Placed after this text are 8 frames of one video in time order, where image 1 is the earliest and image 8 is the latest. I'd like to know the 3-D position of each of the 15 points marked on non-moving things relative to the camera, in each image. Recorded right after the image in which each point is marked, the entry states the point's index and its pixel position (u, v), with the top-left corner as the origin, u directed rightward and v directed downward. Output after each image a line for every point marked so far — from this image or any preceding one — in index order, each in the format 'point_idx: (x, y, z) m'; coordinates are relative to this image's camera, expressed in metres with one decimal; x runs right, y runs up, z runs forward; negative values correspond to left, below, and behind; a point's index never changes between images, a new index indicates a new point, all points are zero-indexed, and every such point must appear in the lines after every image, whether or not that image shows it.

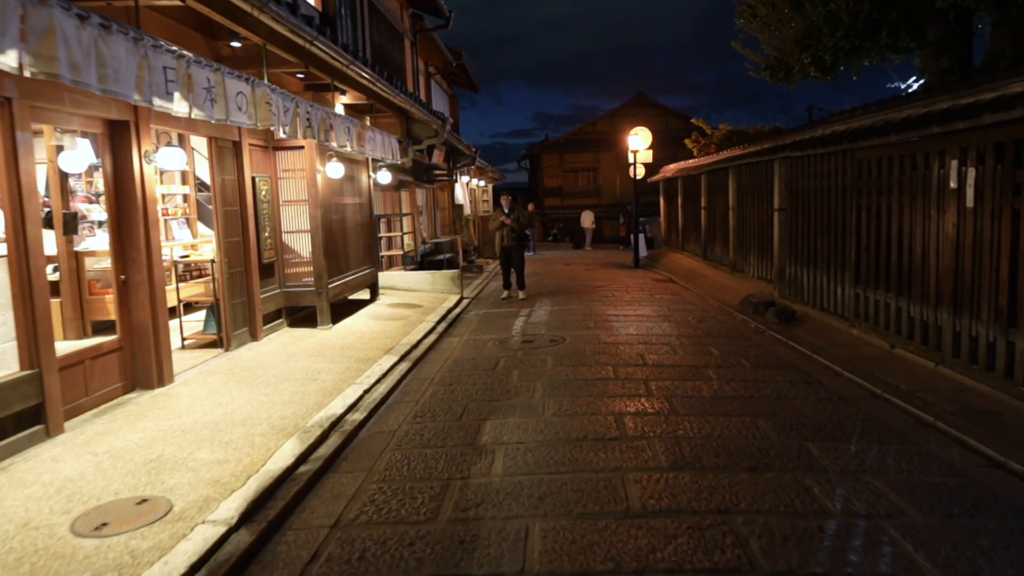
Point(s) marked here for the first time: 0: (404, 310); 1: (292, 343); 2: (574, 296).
0: (-2.1, -0.5, +12.3) m
1: (-3.1, -0.8, +9.1) m
2: (+1.4, -0.2, +14.7) m
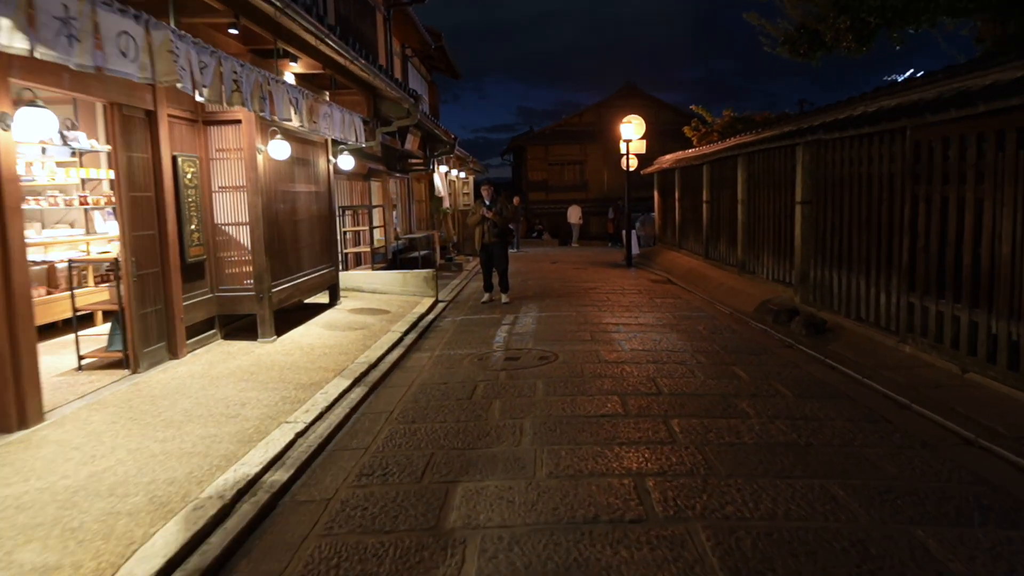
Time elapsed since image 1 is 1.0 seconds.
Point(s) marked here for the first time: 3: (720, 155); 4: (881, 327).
0: (-2.4, -0.5, +10.6) m
1: (-3.3, -0.8, +7.3) m
2: (+1.0, -0.3, +13.0) m
3: (+4.7, +3.0, +14.4) m
4: (+4.8, -0.5, +8.4) m
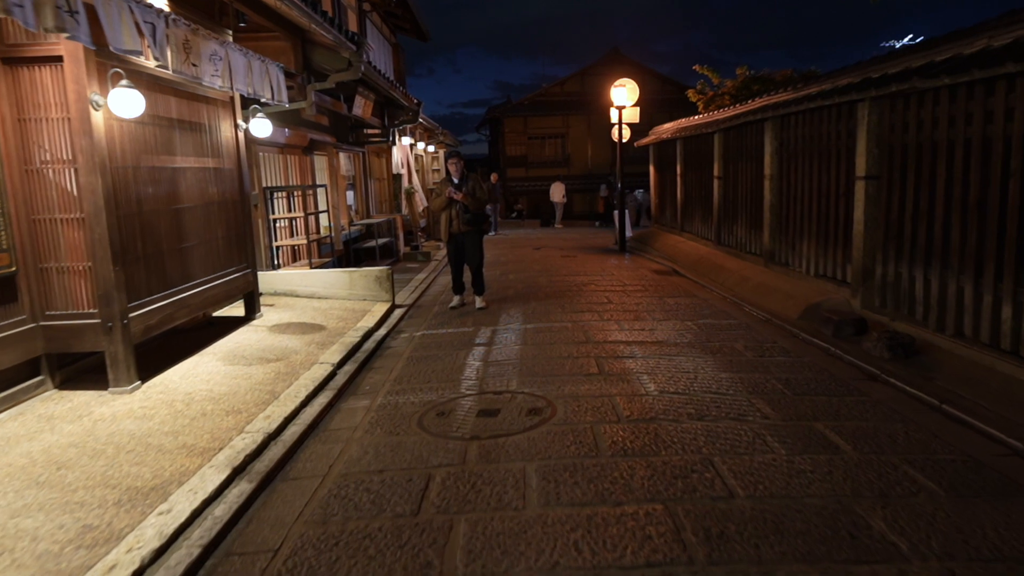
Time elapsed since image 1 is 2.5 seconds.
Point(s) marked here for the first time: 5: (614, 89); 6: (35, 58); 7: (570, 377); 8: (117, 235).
0: (-2.7, -0.6, +7.9) m
1: (-3.5, -1.1, +4.6) m
2: (+0.6, -0.2, +10.4) m
3: (+4.2, +3.1, +11.8) m
4: (+4.6, -0.6, +6.0) m
5: (+2.9, +5.5, +17.9) m
6: (-3.9, +1.9, +5.2) m
7: (+0.6, -0.9, +6.3) m
8: (-3.5, +0.5, +5.6) m
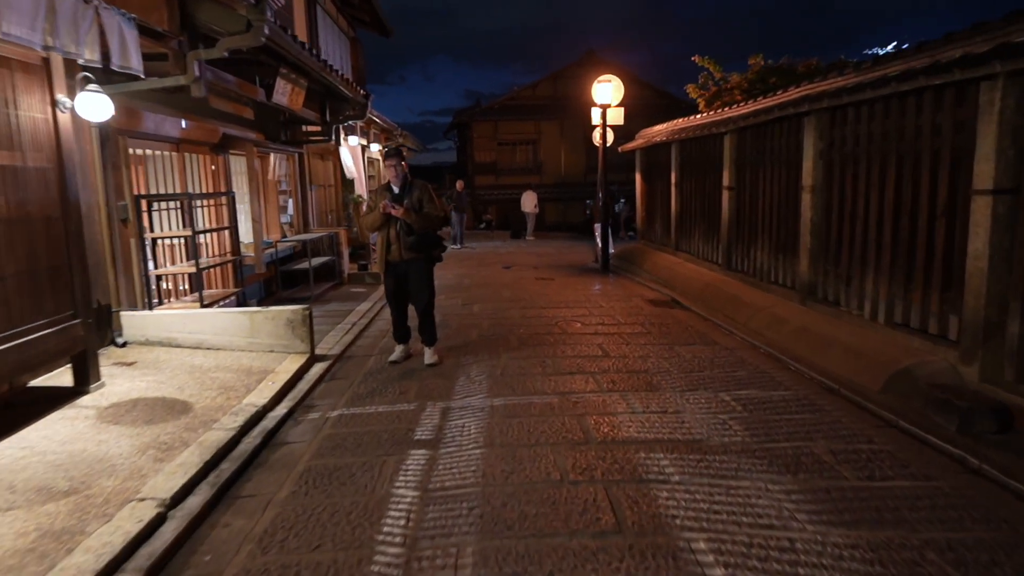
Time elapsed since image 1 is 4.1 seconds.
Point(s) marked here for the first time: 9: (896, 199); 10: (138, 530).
0: (-3.0, -1.2, +5.0) m
1: (-3.7, -1.6, +1.7) m
2: (+0.2, -0.8, +7.7) m
3: (+3.7, +2.5, +9.3) m
4: (+4.3, -1.1, +3.4) m
5: (+2.1, +4.9, +15.3) m
6: (-4.1, +1.4, +2.3) m
7: (+0.3, -1.4, +3.5) m
8: (-3.7, -0.1, +2.7) m
9: (+4.3, +1.0, +7.1) m
10: (-2.2, -1.4, +3.8) m
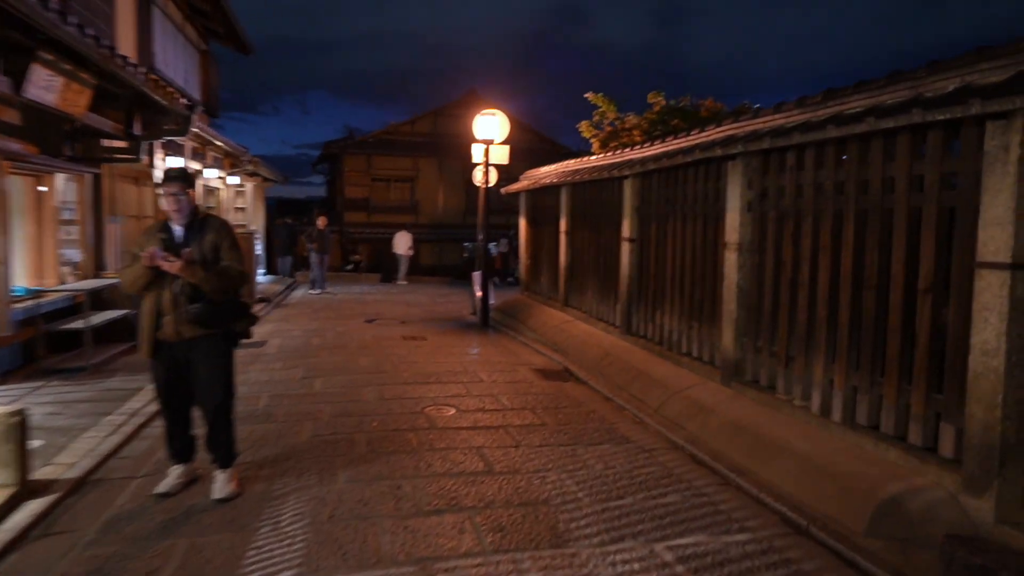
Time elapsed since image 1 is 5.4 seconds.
0: (-3.7, -1.7, +2.0) m
1: (-3.8, -1.9, -1.4) m
2: (-1.1, -1.6, +5.3) m
3: (+2.0, +1.6, +7.7) m
4: (+3.8, -1.7, +1.8) m
5: (-0.6, +3.6, +13.5) m
6: (-4.3, +1.0, -0.6) m
7: (-0.2, -1.9, +1.2) m
8: (-4.0, -0.4, -0.3) m
9: (+3.0, +0.2, +5.6) m
10: (-2.7, -1.9, +1.0) m
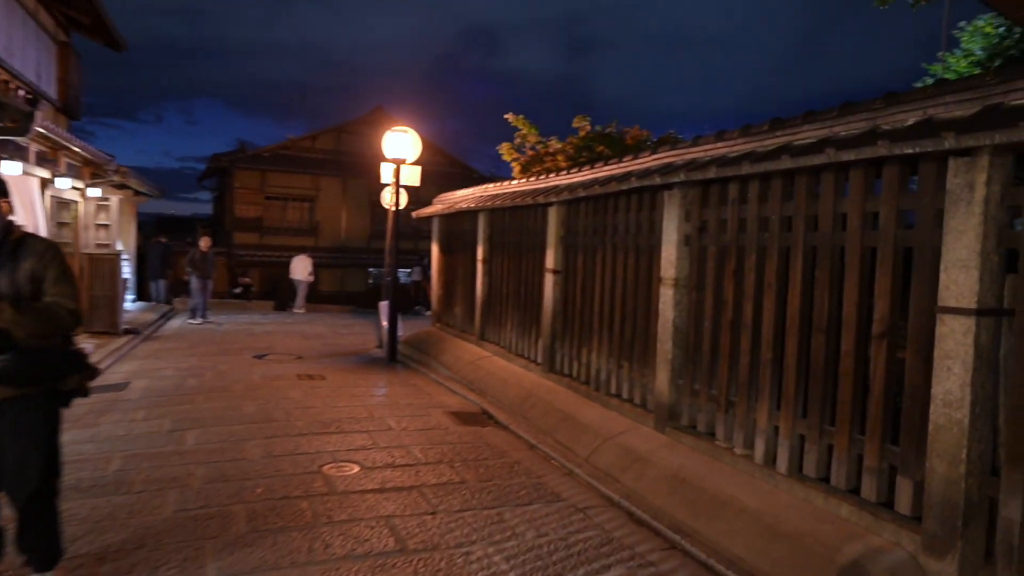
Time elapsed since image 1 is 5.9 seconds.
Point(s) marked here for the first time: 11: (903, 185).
0: (-3.8, -1.8, +0.6) m
1: (-3.3, -1.9, -2.8) m
2: (-1.7, -1.8, +4.2) m
3: (+1.1, +1.2, +7.2) m
4: (+3.7, -1.9, +1.5) m
5: (-2.4, +3.0, +12.6) m
6: (-3.9, +1.0, -2.0) m
7: (-0.2, -2.0, +0.3) m
8: (-3.7, -0.5, -1.7) m
9: (+2.4, -0.1, +5.2) m
10: (-2.6, -1.9, -0.3) m
11: (+2.9, +0.7, +4.7) m
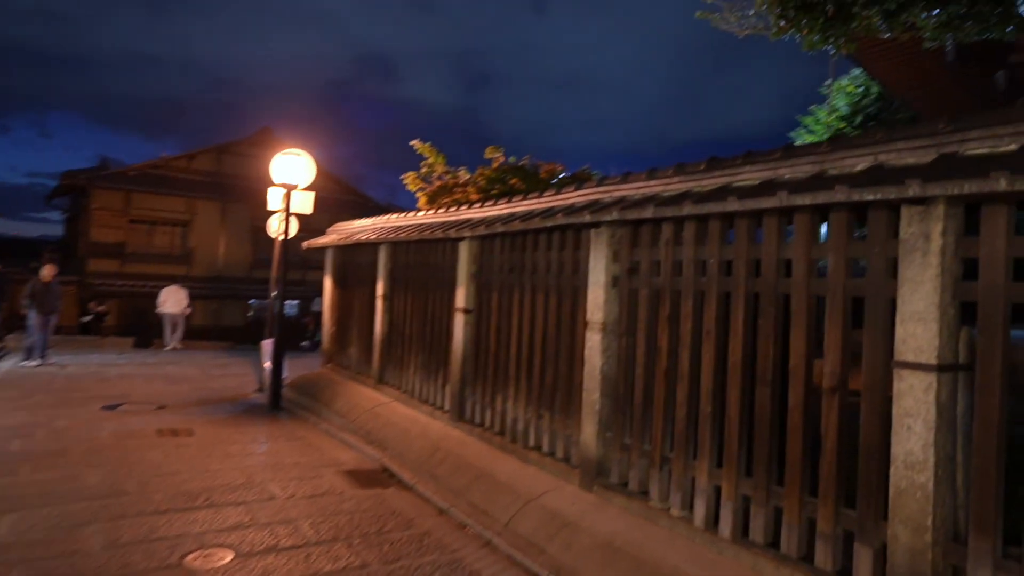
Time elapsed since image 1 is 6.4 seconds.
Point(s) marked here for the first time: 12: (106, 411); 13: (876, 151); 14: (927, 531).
0: (-3.5, -1.9, -0.9) m
1: (-2.5, -1.8, -4.1) m
2: (-2.1, -2.1, +3.0) m
3: (+0.2, +0.7, +6.6) m
4: (+3.7, -2.1, +1.3) m
5: (-4.2, +2.3, +11.4) m
6: (-3.2, +1.1, -3.3) m
7: (+0.1, -2.1, -0.6) m
8: (-3.0, -0.4, -3.0) m
9: (+1.8, -0.5, +4.8) m
10: (-2.2, -2.0, -1.6) m
11: (+2.4, +0.4, +4.4) m
12: (-6.2, -1.9, +9.8) m
13: (+2.4, +0.9, +4.3) m
14: (+2.5, -1.4, +3.6) m
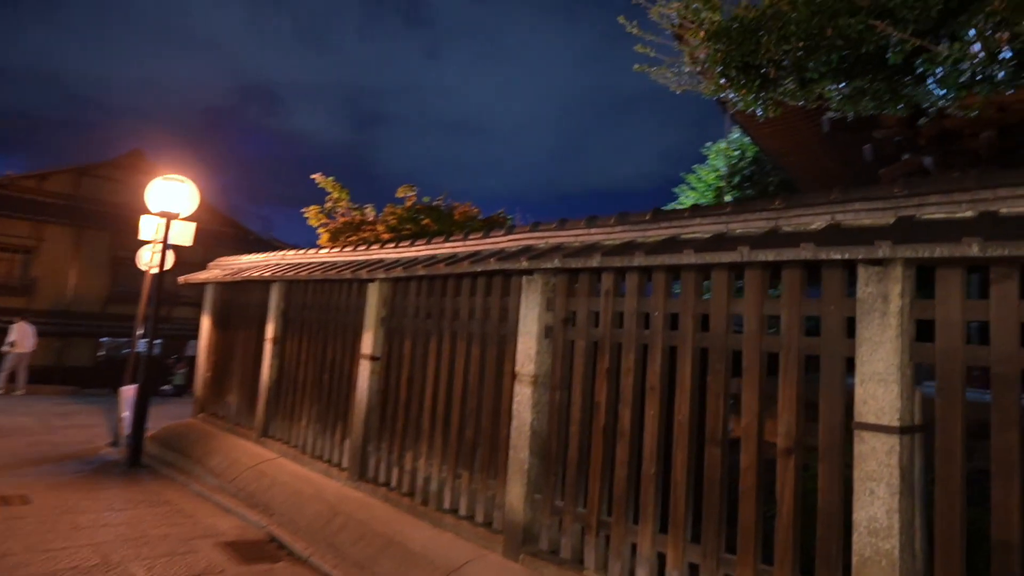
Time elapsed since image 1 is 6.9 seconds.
0: (-2.8, -1.6, -2.1) m
1: (-1.2, -1.4, -5.1) m
2: (-2.1, -2.2, +2.0) m
3: (-0.5, +0.3, +6.2) m
4: (+3.8, -2.3, +1.4) m
5: (-5.6, +1.7, +10.2) m
6: (-2.0, +1.5, -4.2) m
7: (+0.6, -2.1, -1.1) m
8: (-1.9, -0.1, -4.0) m
9: (+1.4, -0.9, +4.6) m
10: (-1.4, -1.7, -2.5) m
11: (+2.0, 0.0, +4.4) m
12: (-7.5, -2.3, +7.9) m
13: (+2.1, +0.5, +4.3) m
14: (+2.2, -1.7, +3.5) m
